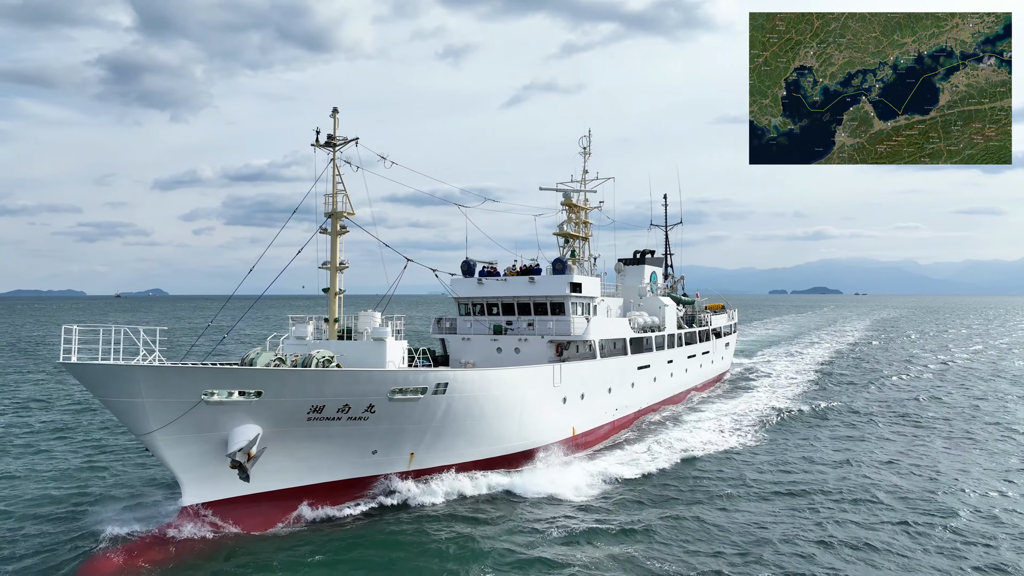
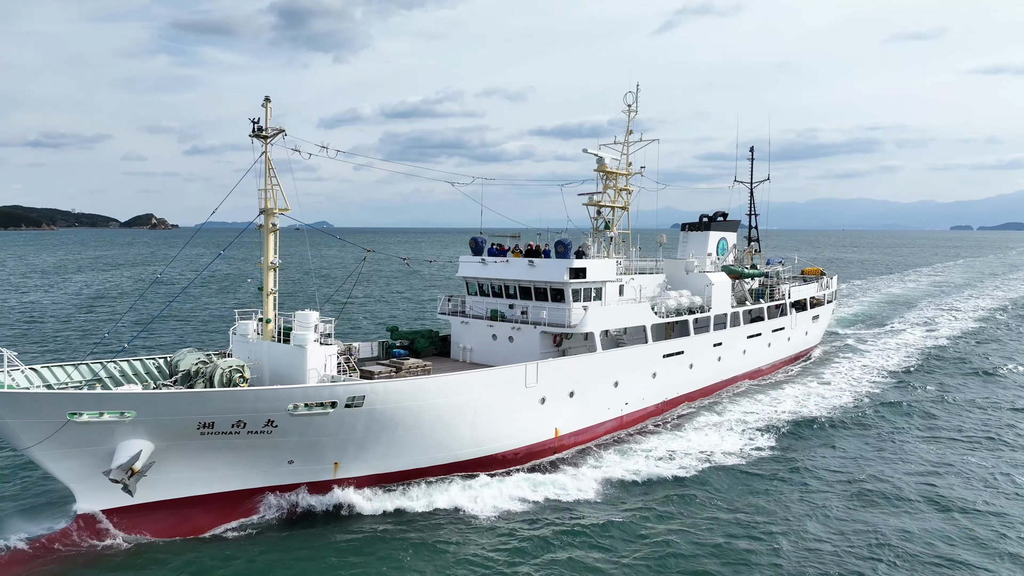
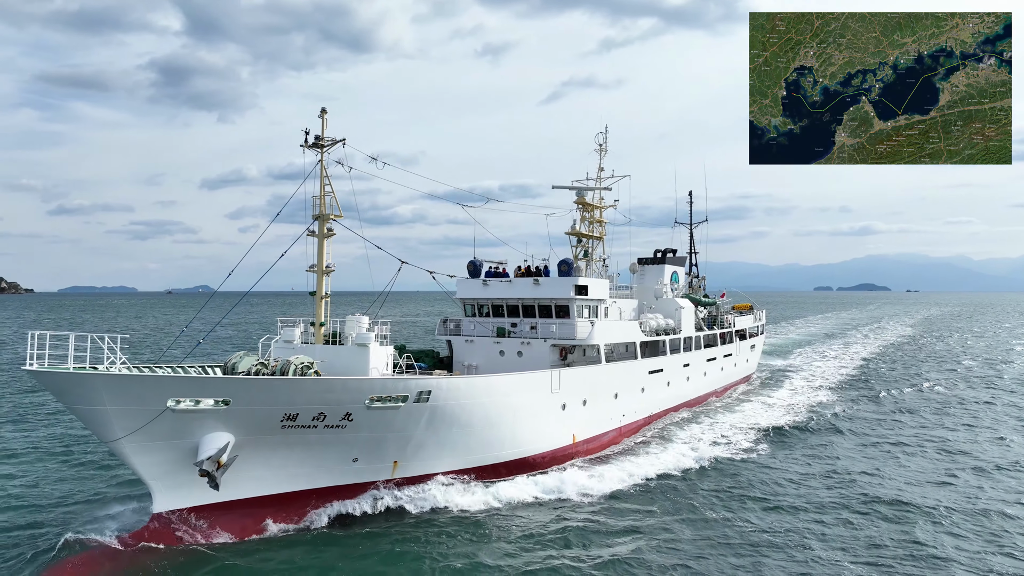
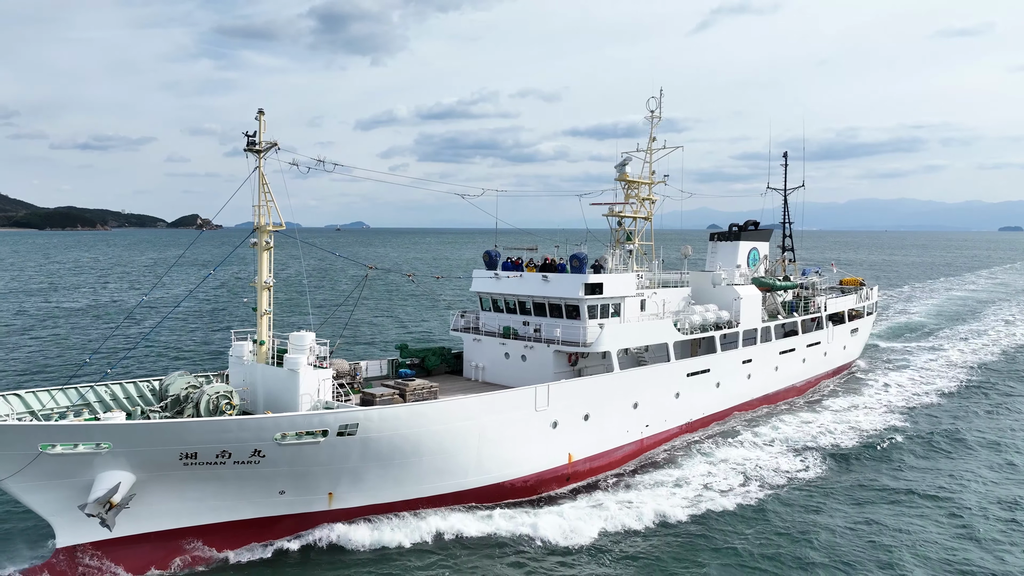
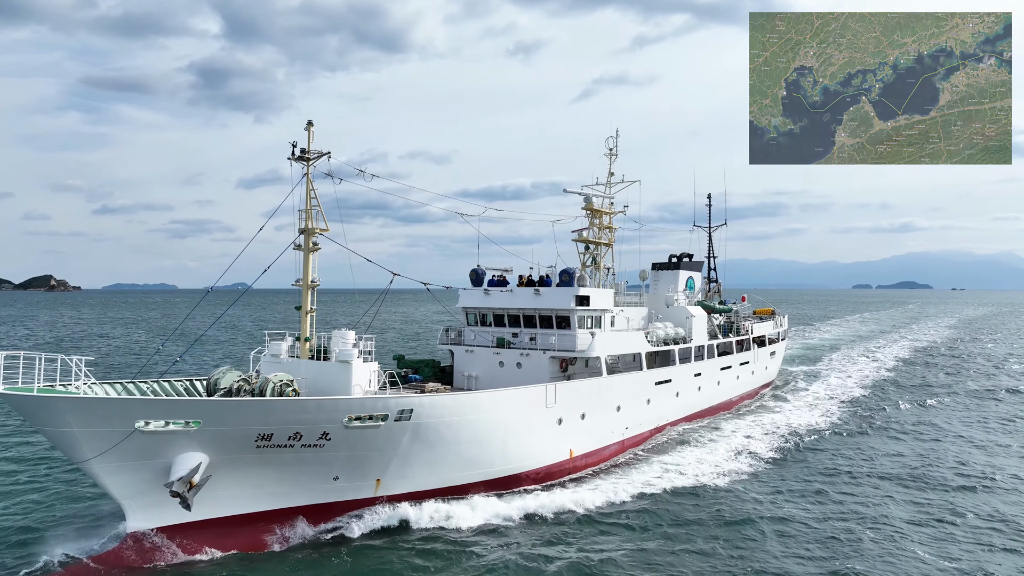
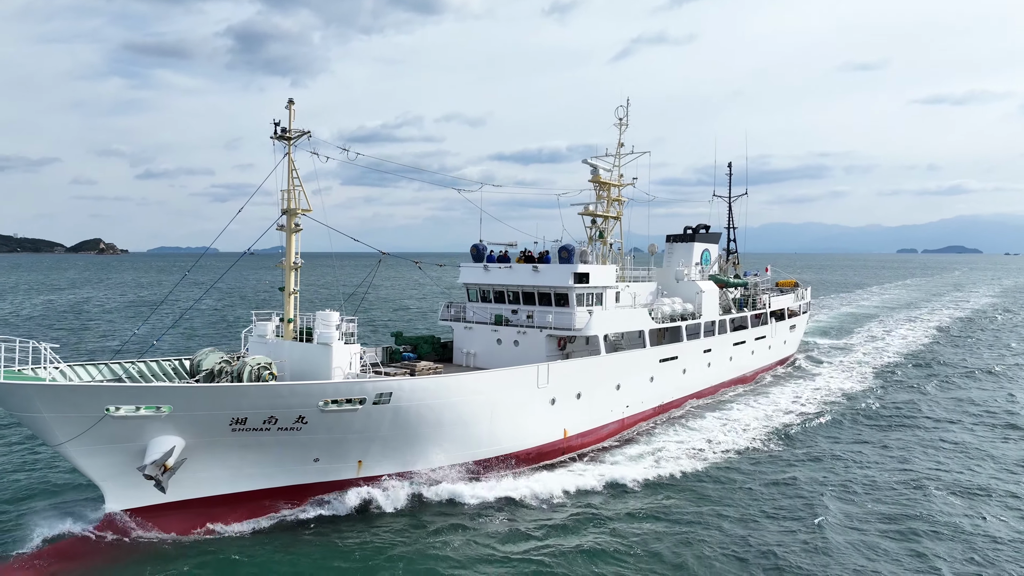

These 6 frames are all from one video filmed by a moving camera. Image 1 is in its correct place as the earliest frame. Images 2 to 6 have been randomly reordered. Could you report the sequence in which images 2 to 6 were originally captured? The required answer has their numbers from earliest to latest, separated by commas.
3, 5, 6, 2, 4
